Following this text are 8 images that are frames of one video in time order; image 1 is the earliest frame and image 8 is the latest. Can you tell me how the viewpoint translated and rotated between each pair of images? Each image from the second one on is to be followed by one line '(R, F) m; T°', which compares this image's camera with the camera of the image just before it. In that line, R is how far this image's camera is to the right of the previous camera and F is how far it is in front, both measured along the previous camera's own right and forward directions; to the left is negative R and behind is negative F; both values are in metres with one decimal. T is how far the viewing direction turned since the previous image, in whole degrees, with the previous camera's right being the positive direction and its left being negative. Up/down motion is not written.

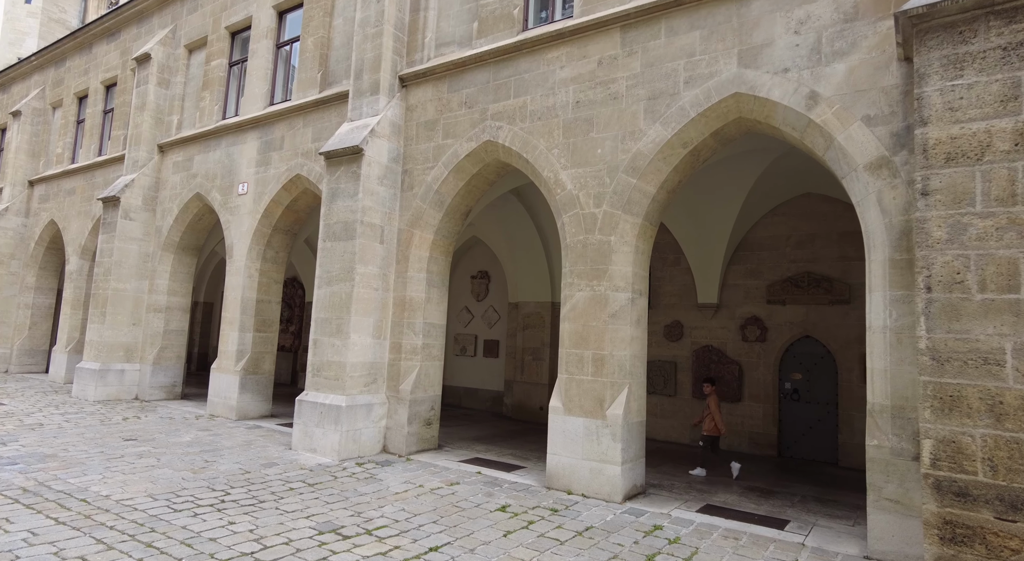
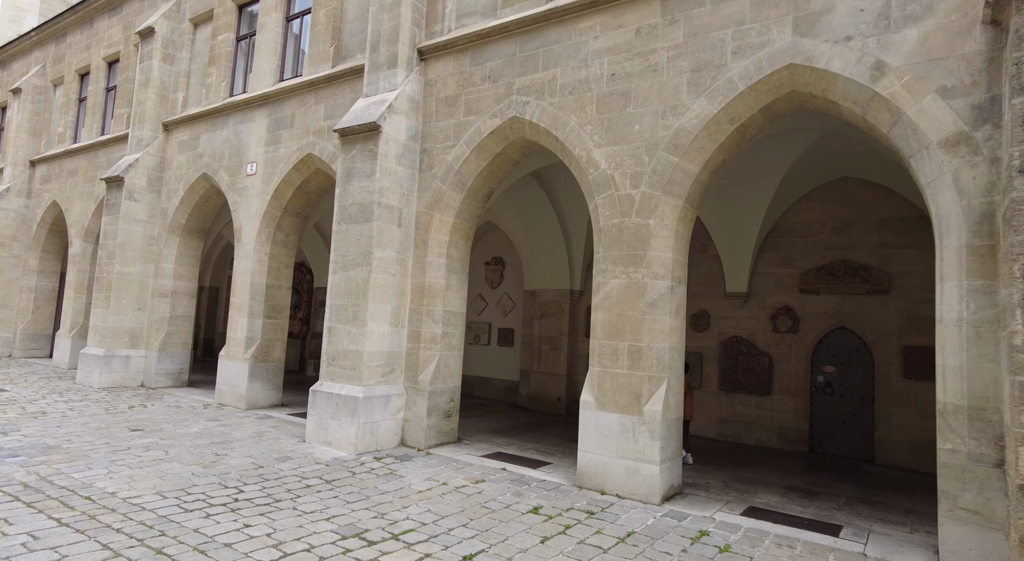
(-0.3, +0.4) m; 0°
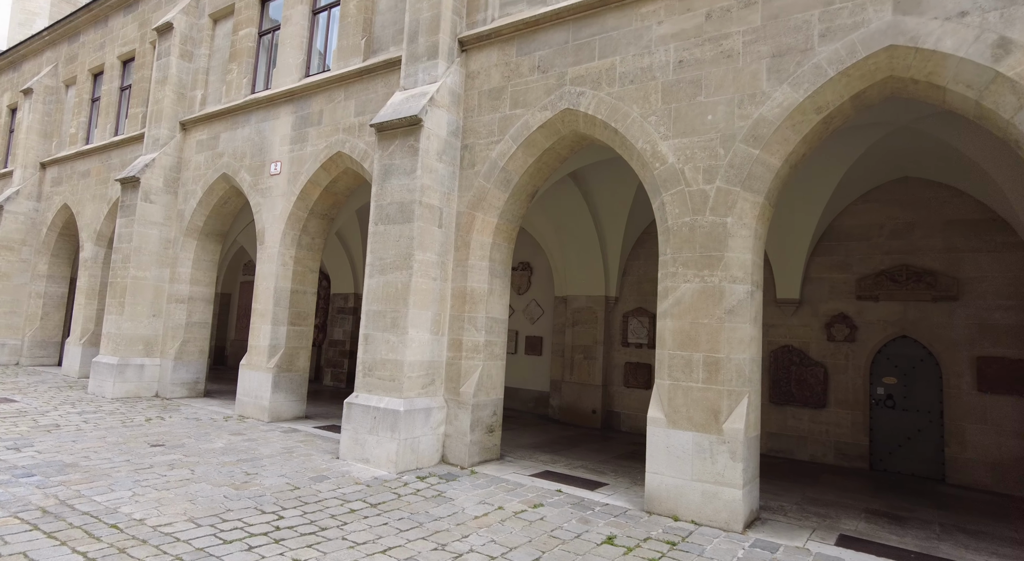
(-0.5, +0.5) m; 0°
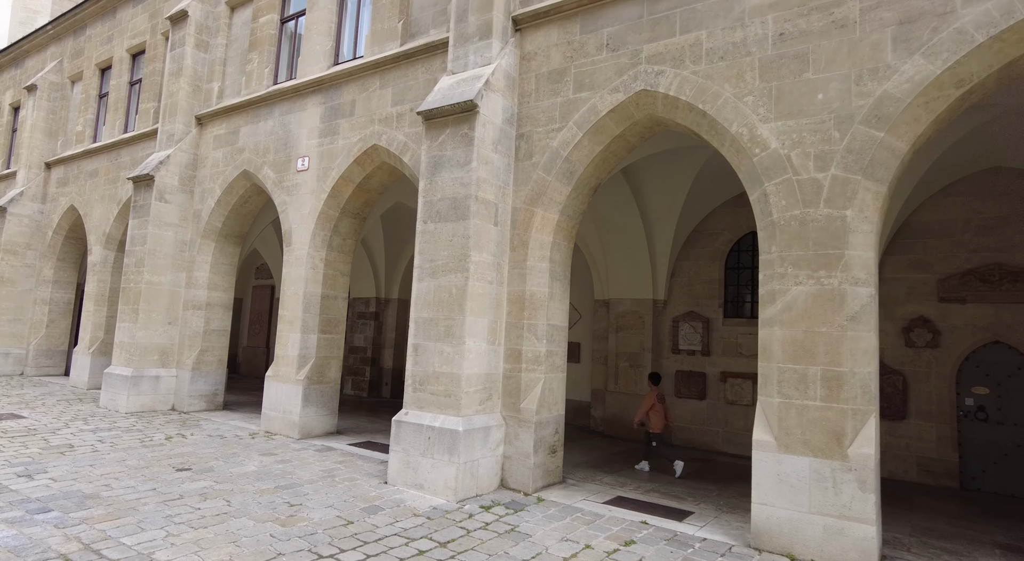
(-0.7, +0.7) m; 0°
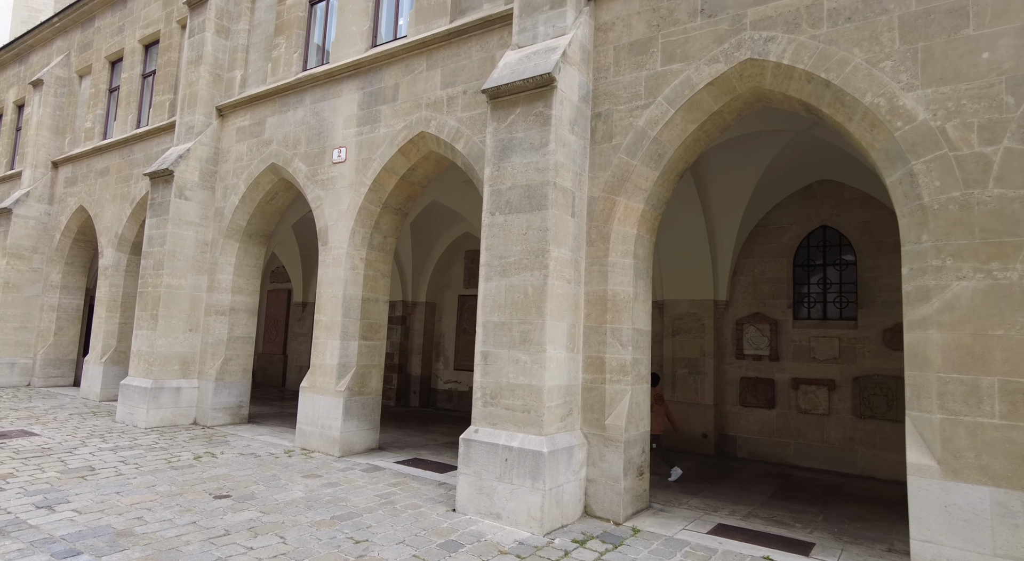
(-0.8, +0.8) m; 0°
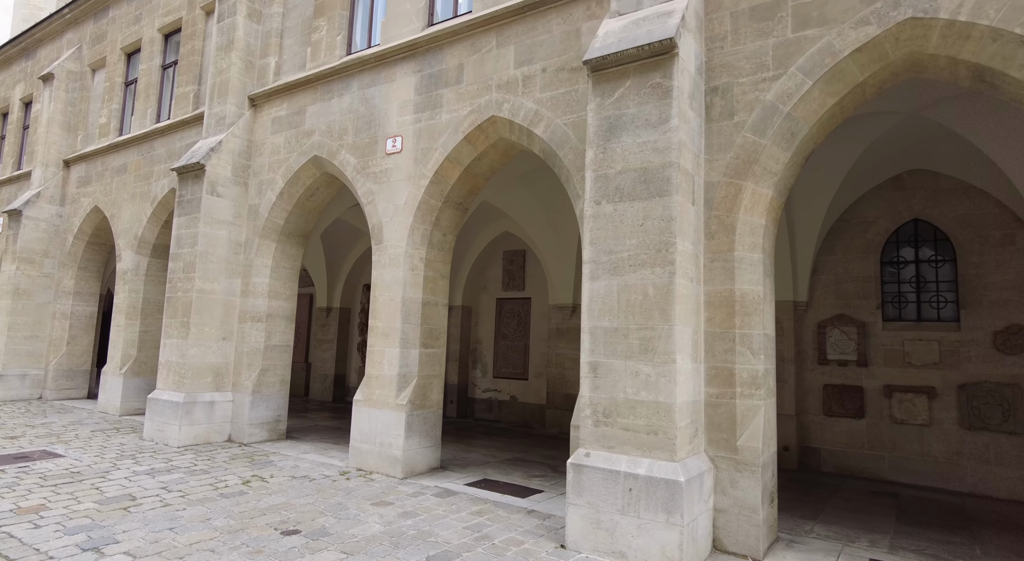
(-0.9, +0.8) m; 0°
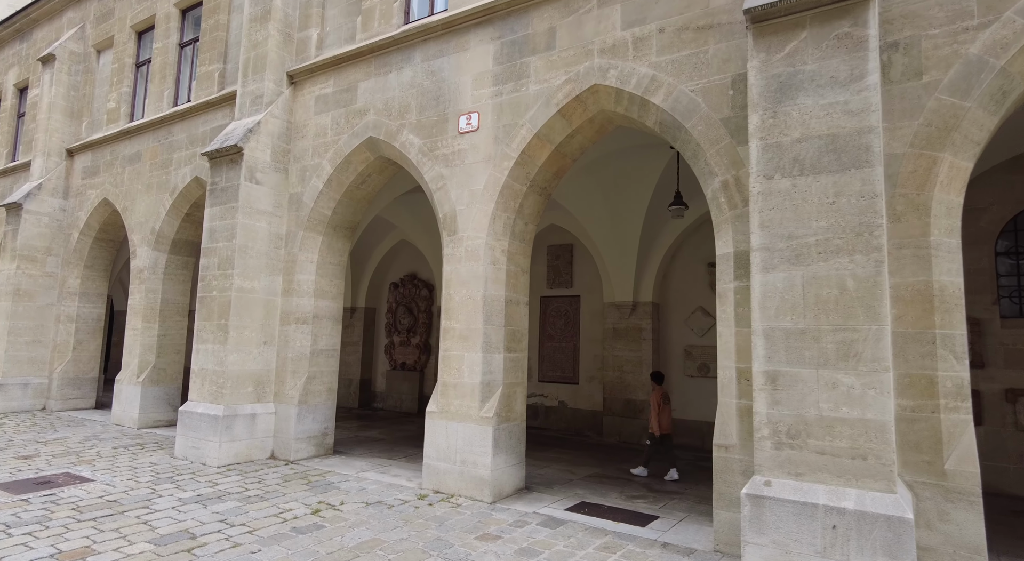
(-1.1, +0.9) m; +1°
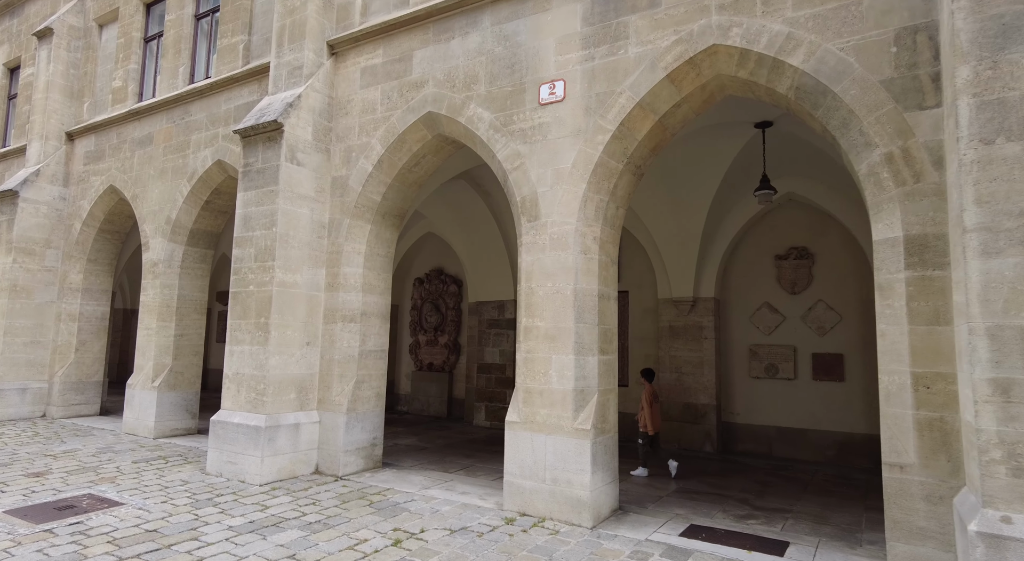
(-1.0, +0.8) m; +1°
